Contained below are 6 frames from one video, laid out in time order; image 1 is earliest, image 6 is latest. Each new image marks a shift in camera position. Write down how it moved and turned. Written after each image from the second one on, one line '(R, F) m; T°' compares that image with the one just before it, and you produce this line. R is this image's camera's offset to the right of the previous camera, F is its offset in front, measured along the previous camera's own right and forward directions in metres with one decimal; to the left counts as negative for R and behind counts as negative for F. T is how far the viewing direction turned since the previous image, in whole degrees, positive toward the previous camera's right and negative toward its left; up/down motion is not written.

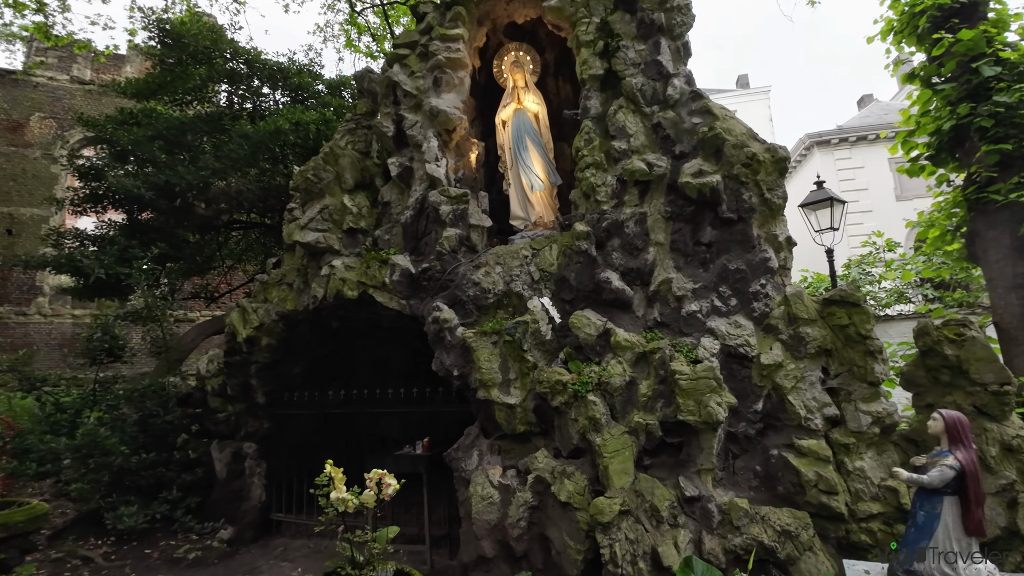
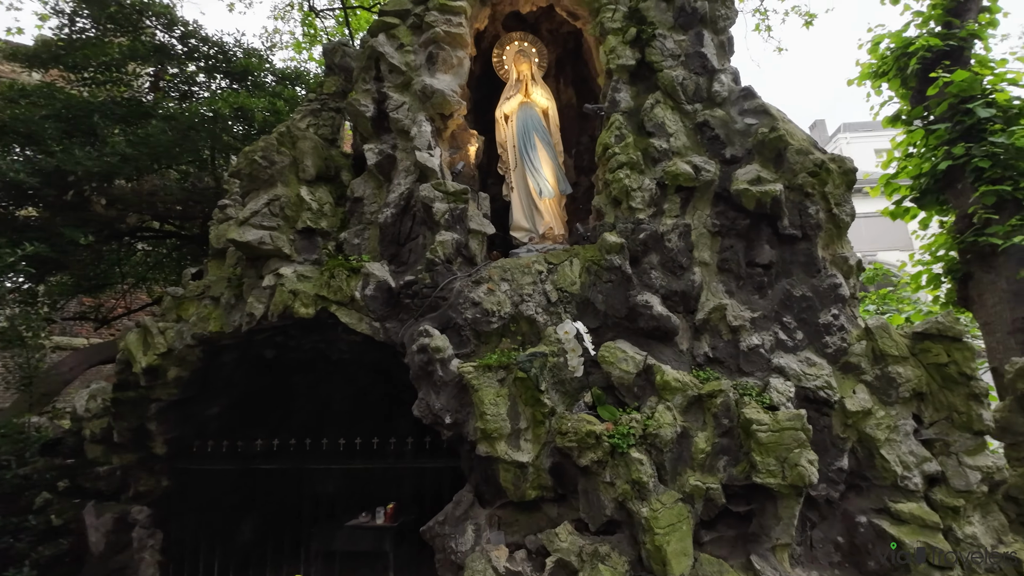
(-0.8, +1.4) m; +8°
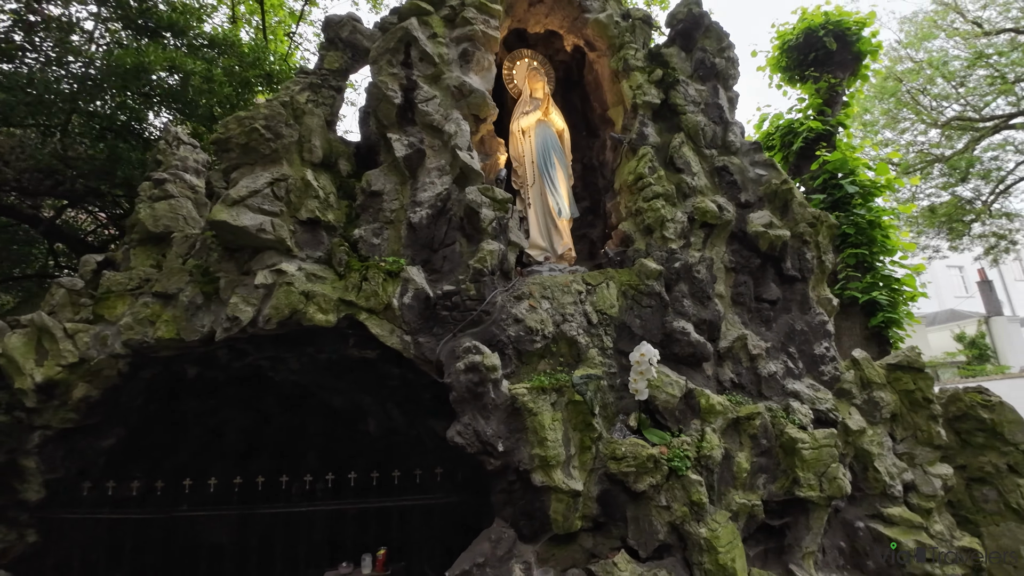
(-2.0, +0.6) m; +18°
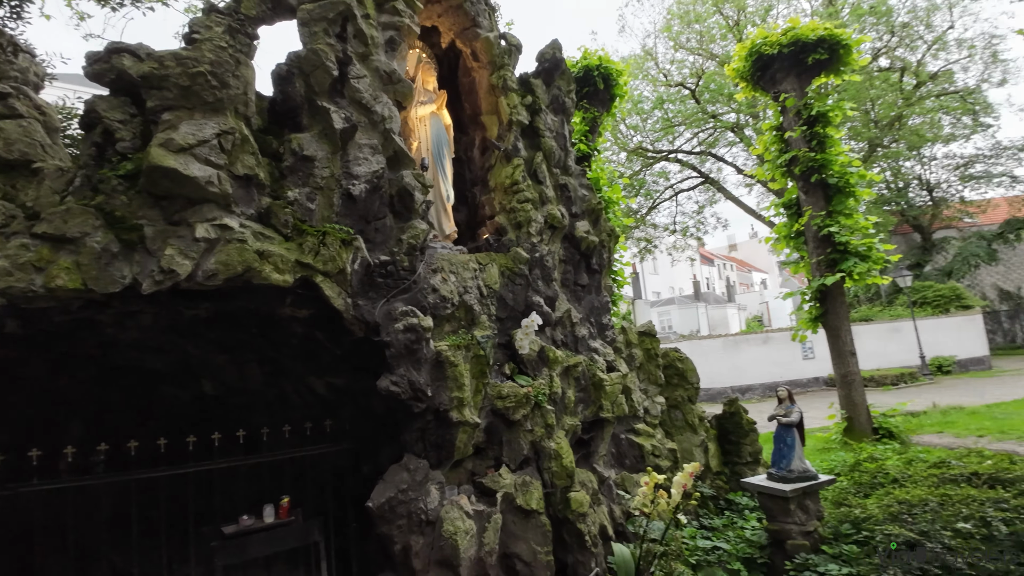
(-2.1, -0.6) m; +31°
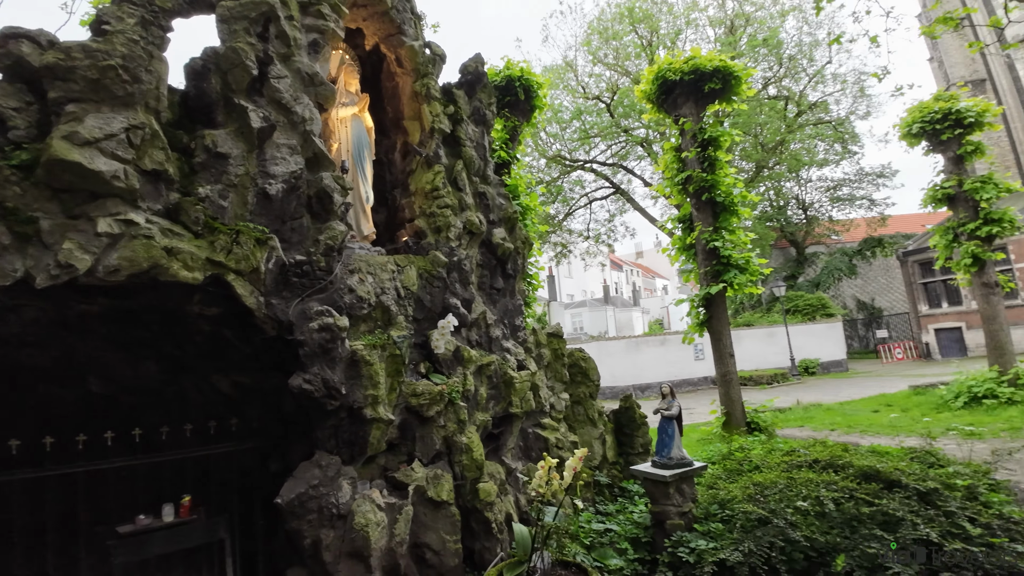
(0.0, -0.4) m; +9°
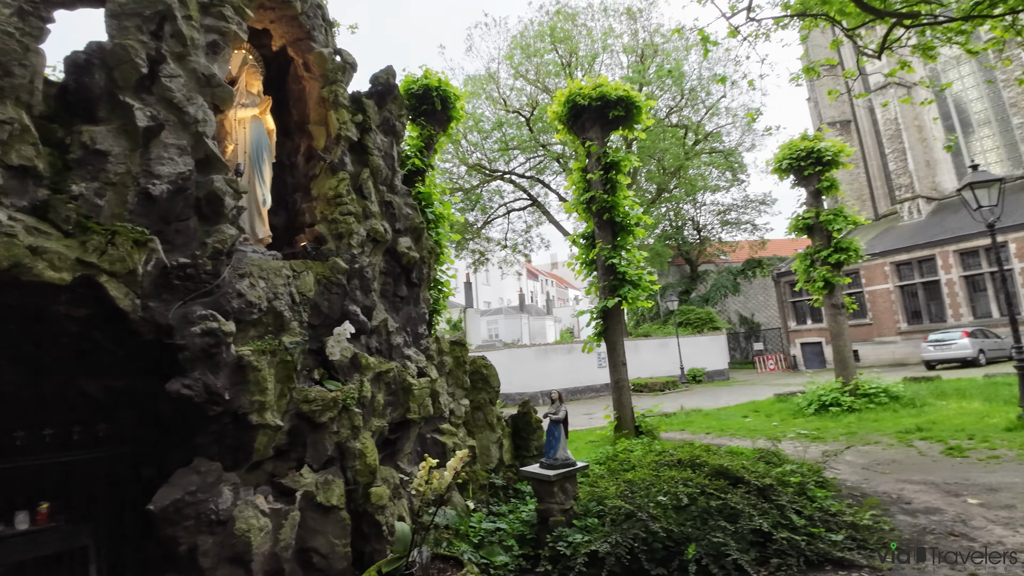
(+0.2, -0.4) m; +9°
